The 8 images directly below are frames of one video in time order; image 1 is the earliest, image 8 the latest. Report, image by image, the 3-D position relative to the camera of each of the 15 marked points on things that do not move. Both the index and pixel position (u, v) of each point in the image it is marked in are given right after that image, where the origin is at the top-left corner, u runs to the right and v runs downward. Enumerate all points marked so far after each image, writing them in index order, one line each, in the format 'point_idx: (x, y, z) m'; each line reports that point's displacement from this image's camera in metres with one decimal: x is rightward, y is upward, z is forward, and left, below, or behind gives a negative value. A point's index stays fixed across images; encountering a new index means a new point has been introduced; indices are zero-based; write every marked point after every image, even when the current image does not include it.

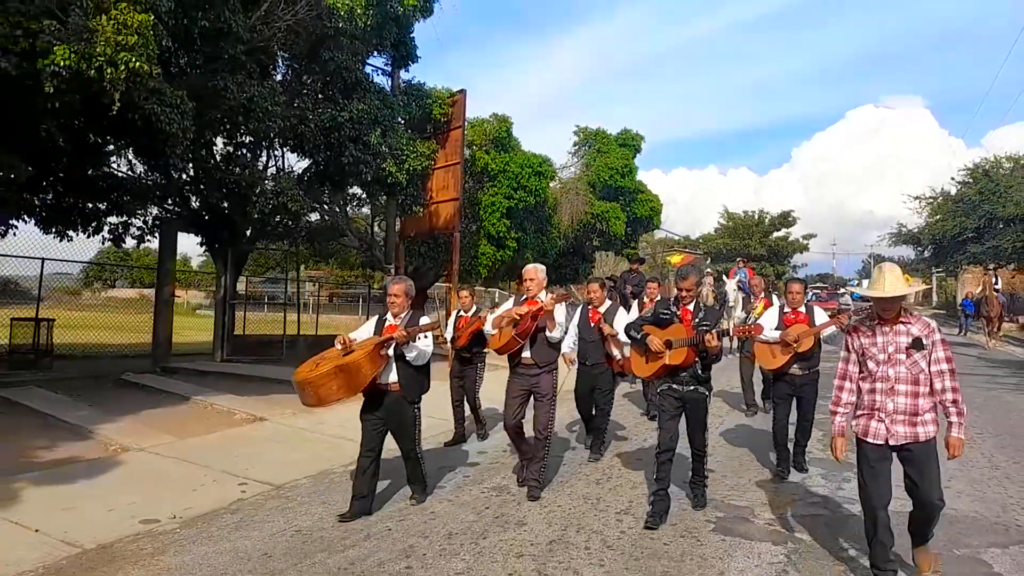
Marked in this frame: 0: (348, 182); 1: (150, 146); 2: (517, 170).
0: (-2.6, +1.7, +12.5) m
1: (-4.2, +1.8, +9.2) m
2: (+0.2, +2.6, +17.9) m
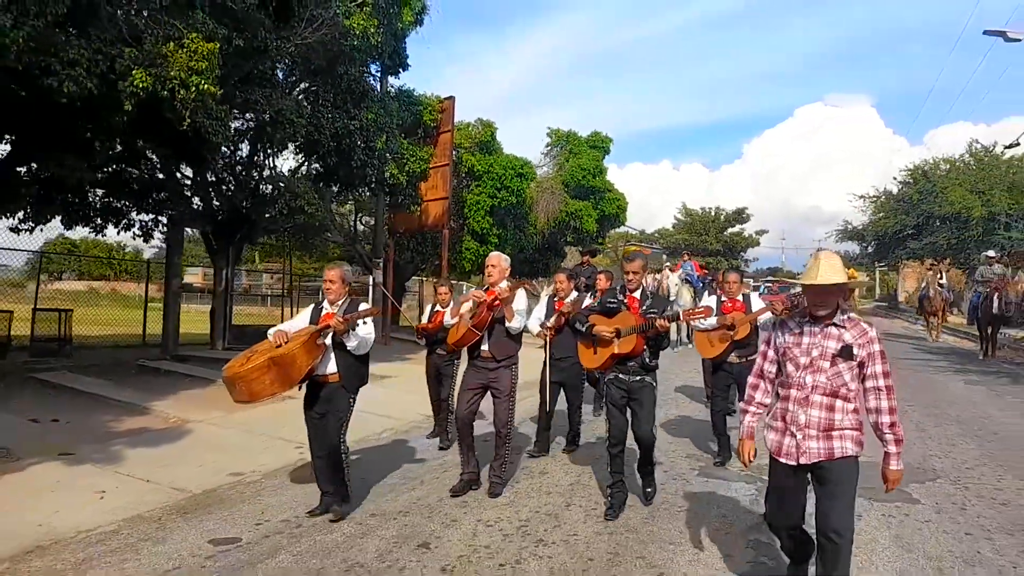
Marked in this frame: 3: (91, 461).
0: (-2.7, +1.8, +13.6) m
1: (-4.2, +1.9, +10.3) m
2: (-0.3, +2.8, +19.2) m
3: (-3.6, -1.5, +6.8) m
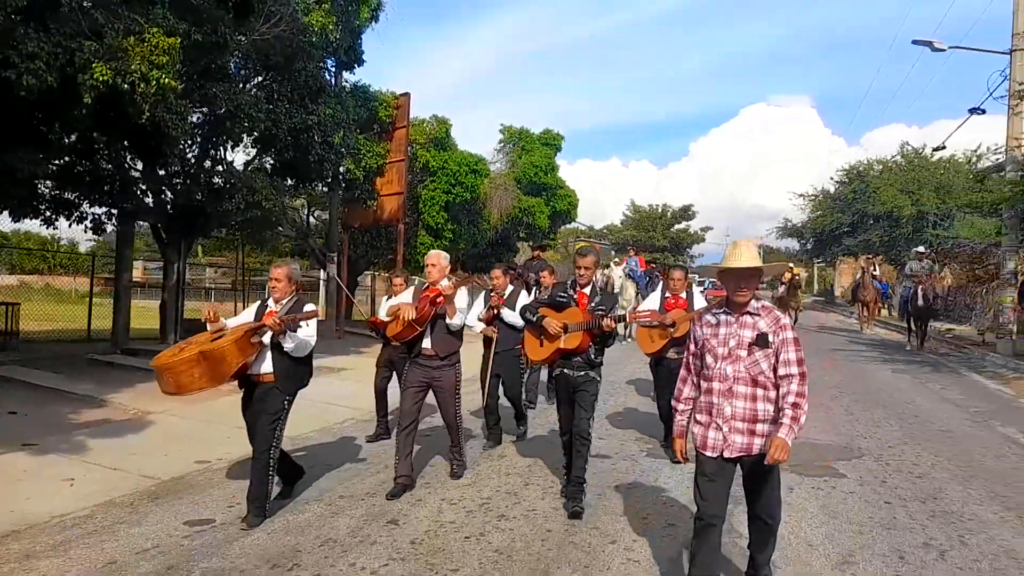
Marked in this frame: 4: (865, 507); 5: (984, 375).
0: (-3.5, +1.9, +13.7) m
1: (-4.8, +2.0, +10.3) m
2: (-1.4, +2.9, +19.4) m
3: (-3.9, -1.4, +6.9) m
4: (+2.5, -1.5, +5.6) m
5: (+8.4, -1.5, +14.2) m
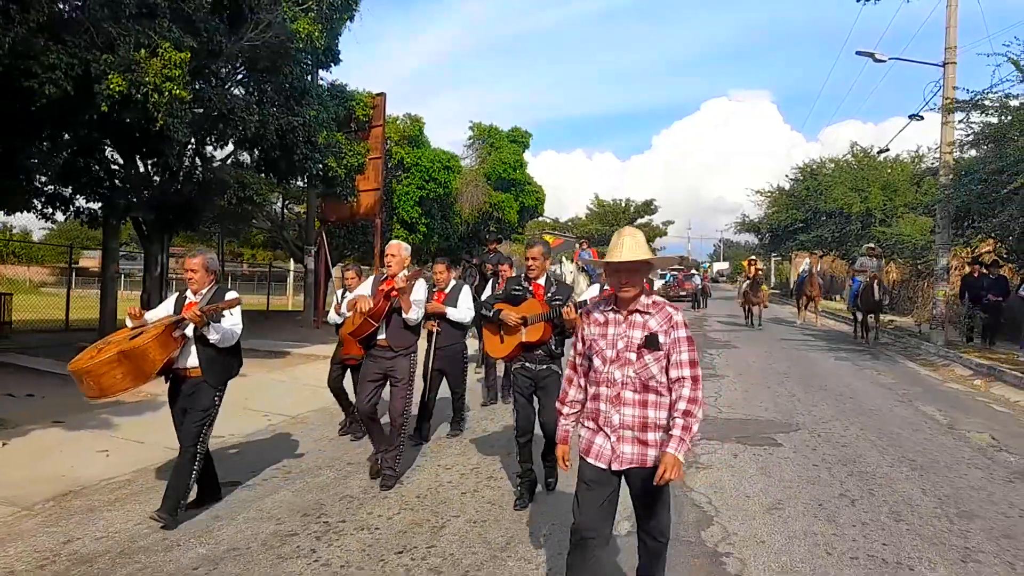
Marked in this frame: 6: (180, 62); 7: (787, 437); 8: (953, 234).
0: (-4.0, +2.0, +14.4) m
1: (-5.1, +2.1, +10.9) m
2: (-2.1, +3.1, +20.2) m
3: (-4.1, -1.3, +7.6) m
4: (+2.4, -1.5, +6.7) m
5: (+7.9, -1.4, +15.5) m
6: (-3.9, +2.6, +9.4) m
7: (+2.7, -1.5, +7.9) m
8: (+9.8, +1.2, +17.6) m
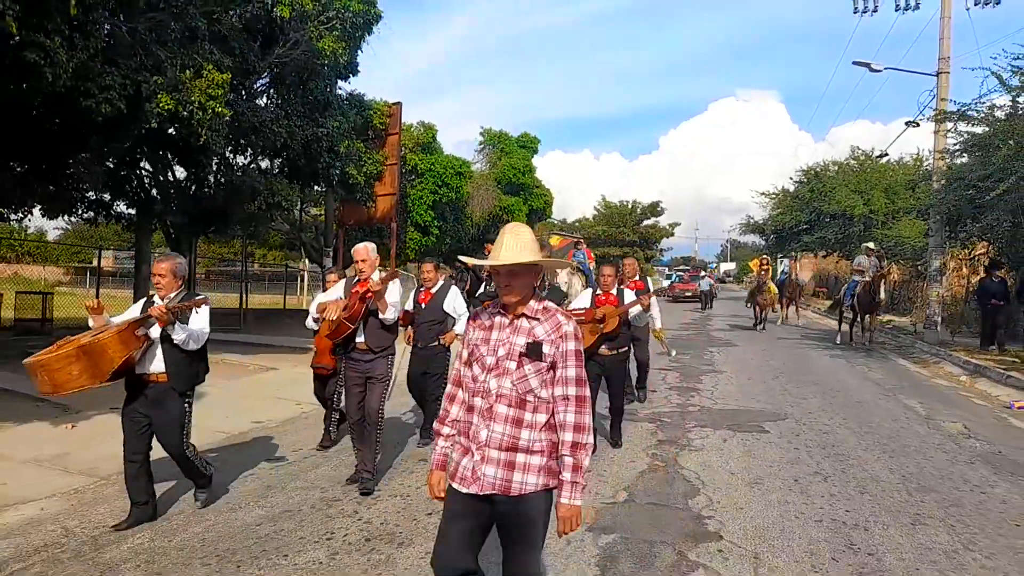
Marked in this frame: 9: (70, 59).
0: (-3.8, +2.0, +15.2) m
1: (-4.9, +2.1, +11.8) m
2: (-1.9, +3.1, +21.0) m
3: (-4.0, -1.3, +8.4) m
4: (+2.5, -1.5, +7.4) m
5: (+8.1, -1.5, +16.2) m
6: (-3.8, +2.6, +10.2) m
7: (+2.8, -1.5, +8.7) m
8: (+10.0, +1.2, +18.3) m
9: (-4.4, +2.3, +7.9) m
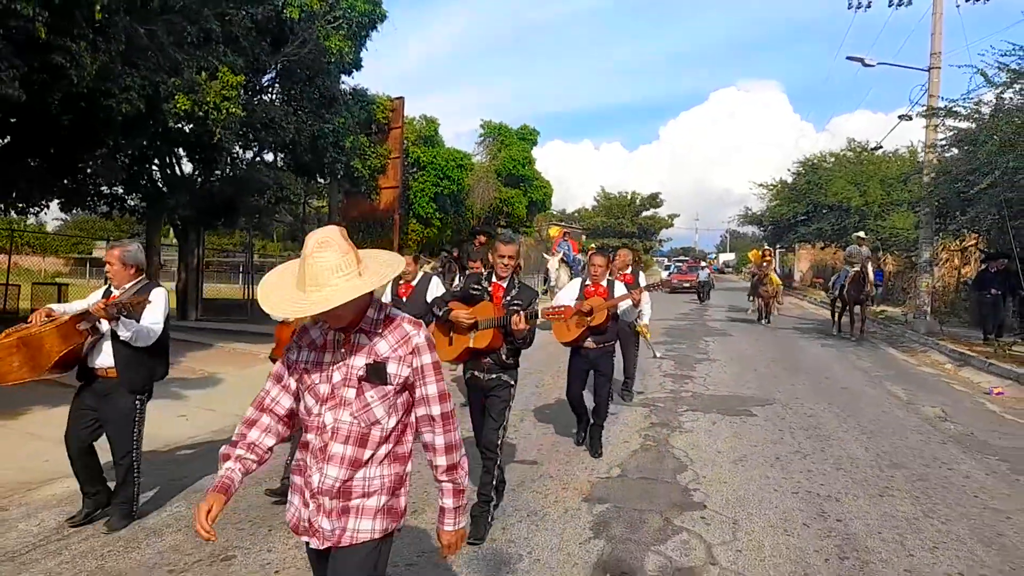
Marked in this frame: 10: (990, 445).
0: (-3.8, +2.2, +15.7) m
1: (-4.9, +2.2, +12.2) m
2: (-1.9, +3.4, +21.5) m
3: (-4.0, -1.2, +8.9) m
4: (+2.5, -1.4, +7.9) m
5: (+8.1, -1.3, +16.7) m
6: (-3.7, +2.8, +10.7) m
7: (+2.9, -1.4, +9.2) m
8: (+10.0, +1.4, +18.7) m
9: (-4.4, +2.4, +8.4) m
10: (+4.6, -1.5, +7.7) m
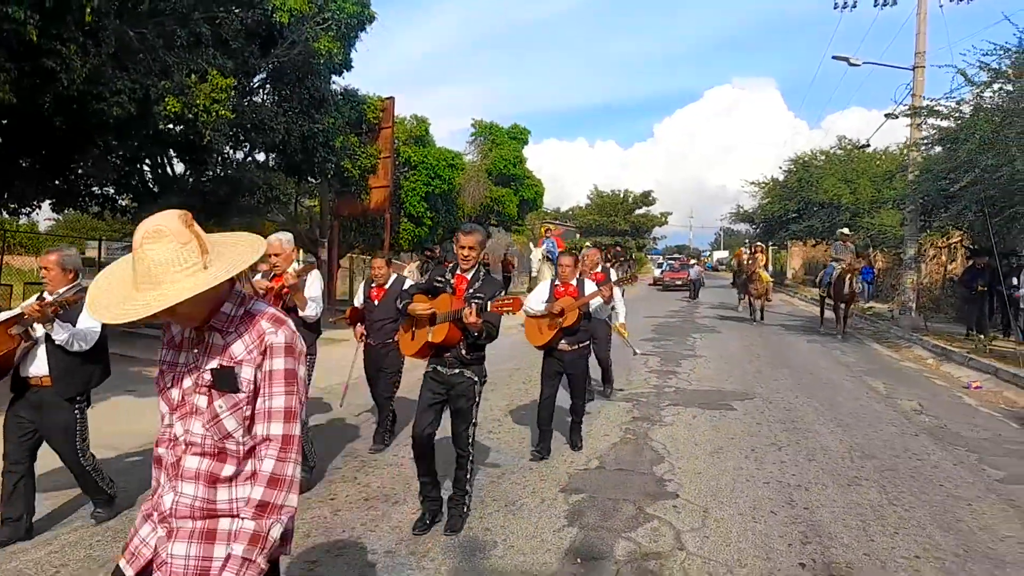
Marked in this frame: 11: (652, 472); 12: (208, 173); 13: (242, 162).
0: (-4.0, +2.2, +15.8) m
1: (-5.1, +2.2, +12.4) m
2: (-2.1, +3.4, +21.6) m
3: (-4.1, -1.2, +9.1) m
4: (+2.3, -1.4, +8.1) m
5: (+7.9, -1.2, +17.0) m
6: (-3.9, +2.8, +10.8) m
7: (+2.7, -1.3, +9.4) m
8: (+9.8, +1.5, +19.0) m
9: (-4.6, +2.4, +8.5) m
10: (+4.4, -1.5, +7.9) m
11: (+1.1, -1.5, +6.3) m
12: (-5.6, +2.1, +14.2) m
13: (-4.9, +2.3, +14.6) m
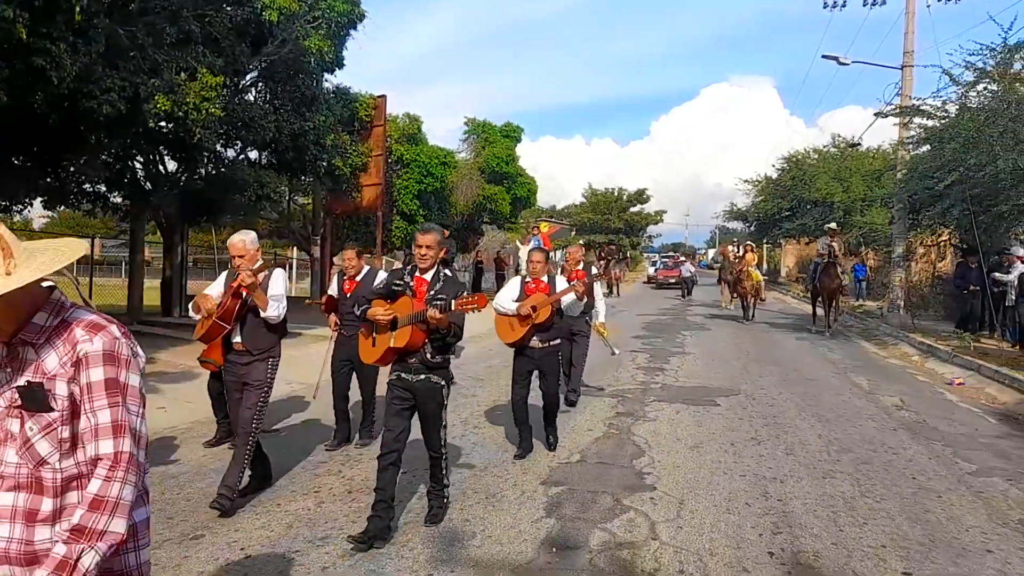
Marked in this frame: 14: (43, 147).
0: (-4.2, +2.3, +15.9) m
1: (-5.3, +2.3, +12.4) m
2: (-2.4, +3.5, +21.7) m
3: (-4.3, -1.2, +9.2) m
4: (+2.2, -1.4, +8.2) m
5: (+7.7, -1.1, +17.1) m
6: (-4.1, +2.8, +10.9) m
7: (+2.5, -1.3, +9.5) m
8: (+9.6, +1.5, +19.1) m
9: (-4.8, +2.4, +8.6) m
10: (+4.3, -1.4, +8.0) m
11: (+1.0, -1.4, +6.4) m
12: (-5.8, +2.1, +14.3) m
13: (-5.1, +2.4, +14.7) m
14: (-6.5, +2.0, +11.1) m
